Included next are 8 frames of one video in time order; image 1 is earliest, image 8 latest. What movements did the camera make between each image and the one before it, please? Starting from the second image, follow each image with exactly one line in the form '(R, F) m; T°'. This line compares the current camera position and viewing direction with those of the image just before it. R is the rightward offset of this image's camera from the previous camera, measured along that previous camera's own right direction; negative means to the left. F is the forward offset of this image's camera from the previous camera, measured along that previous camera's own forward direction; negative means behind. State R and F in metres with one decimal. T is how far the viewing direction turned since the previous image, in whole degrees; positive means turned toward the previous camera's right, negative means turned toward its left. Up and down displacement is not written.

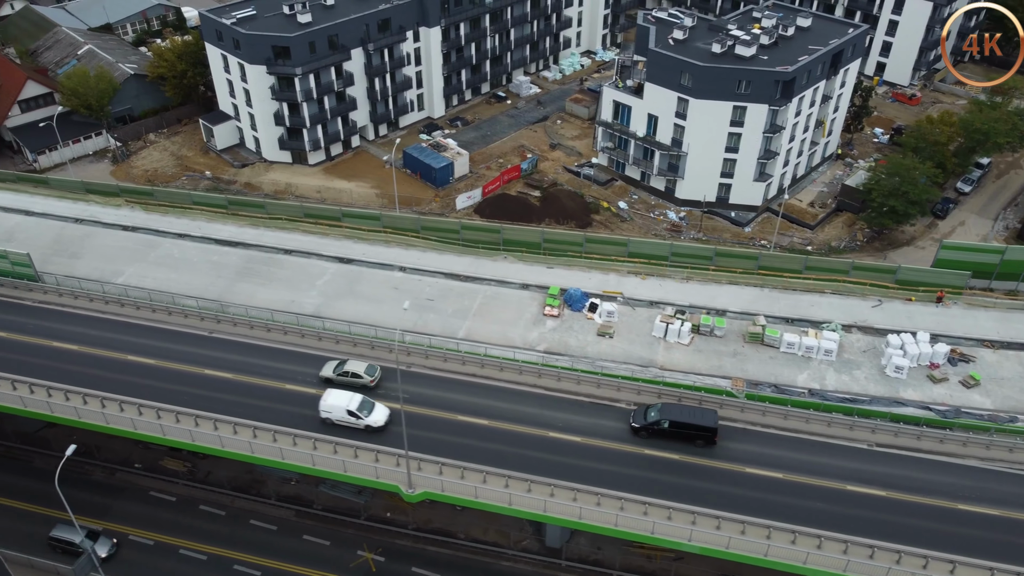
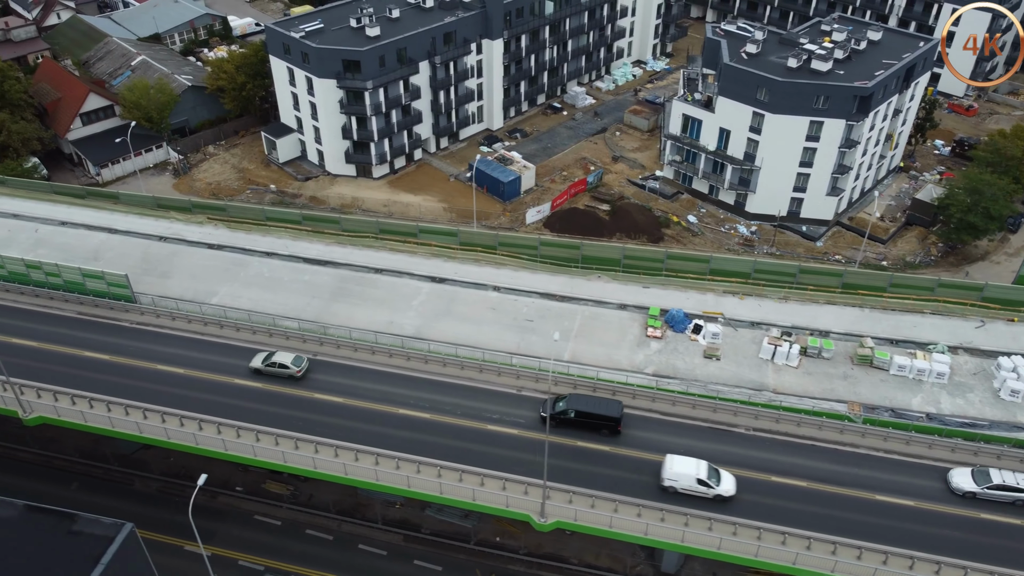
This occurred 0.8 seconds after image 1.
(-6.1, +0.3) m; 0°
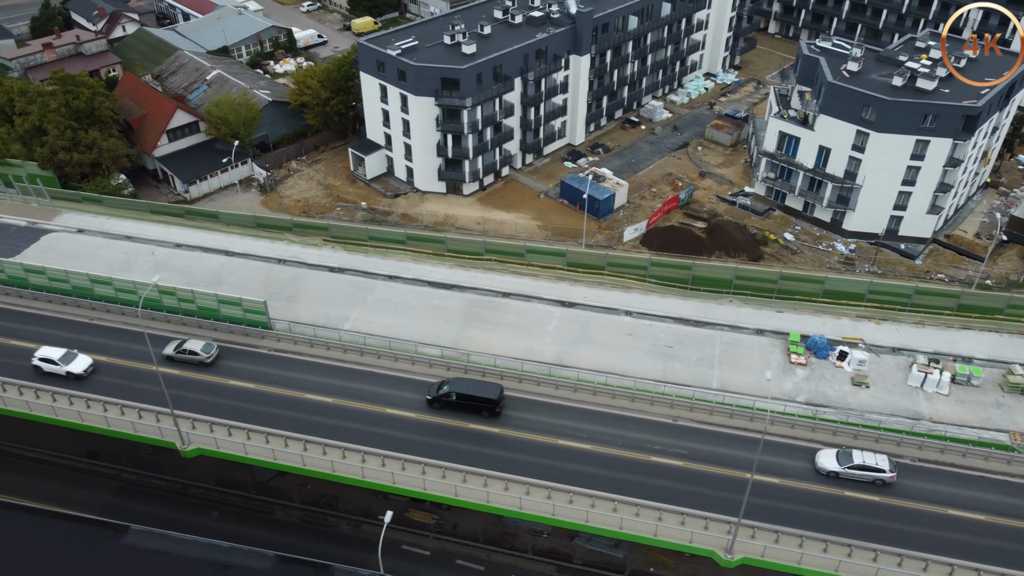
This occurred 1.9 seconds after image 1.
(-8.4, +0.3) m; 0°
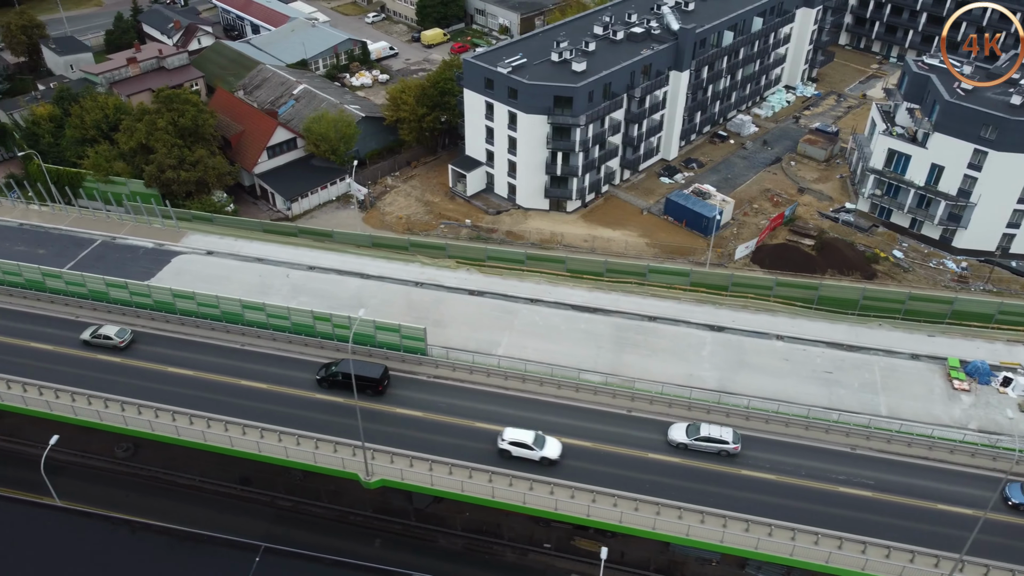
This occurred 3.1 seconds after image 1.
(-9.5, +0.2) m; 0°
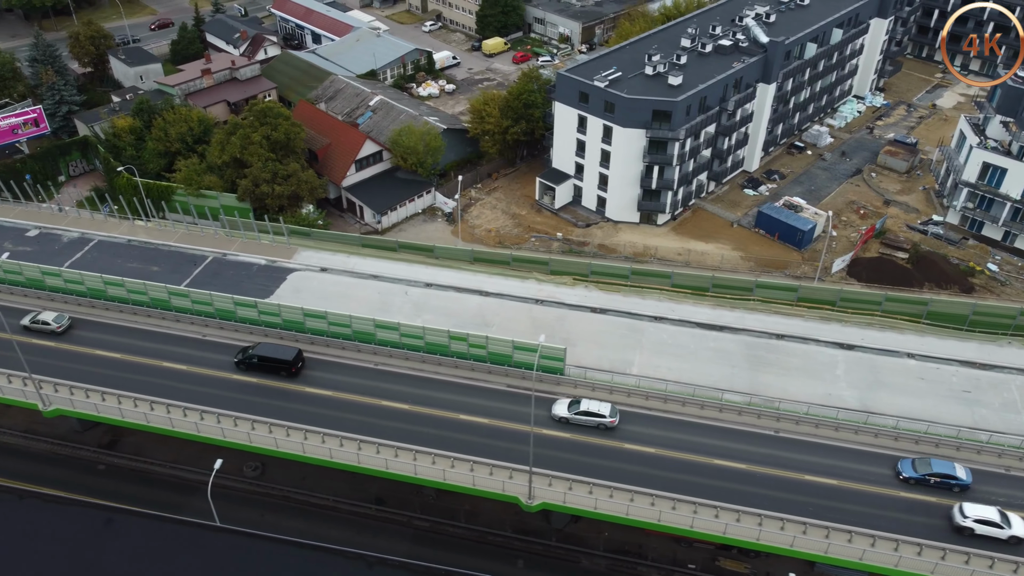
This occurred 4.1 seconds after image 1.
(-8.3, 0.0) m; 0°
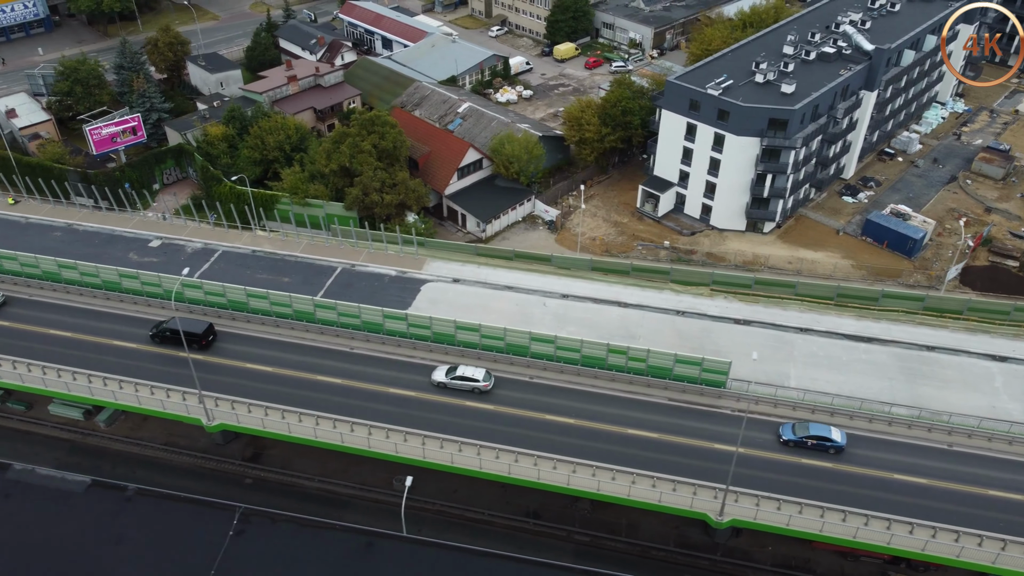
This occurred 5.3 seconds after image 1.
(-9.6, +0.3) m; 0°
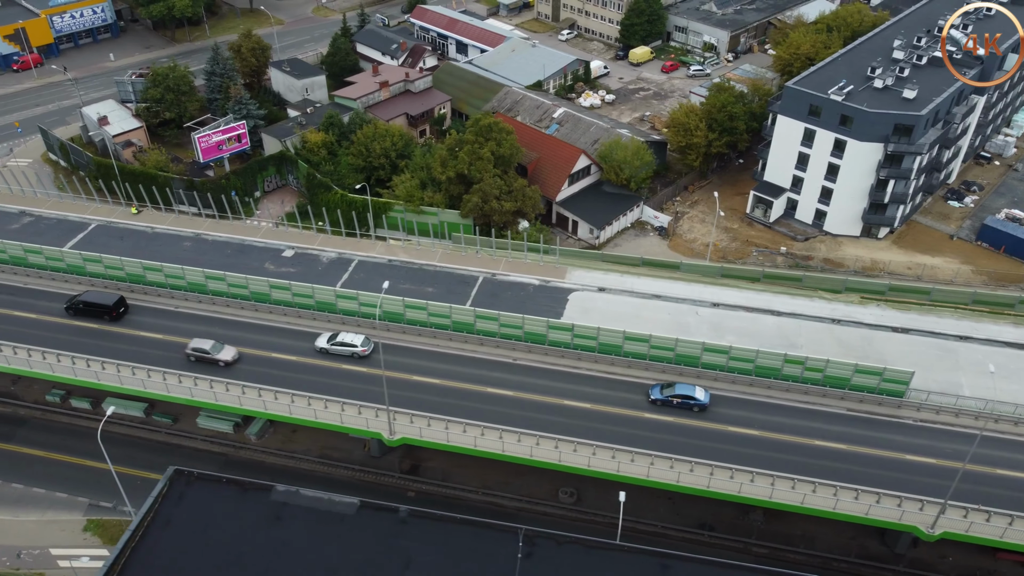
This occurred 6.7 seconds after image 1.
(-10.7, +0.4) m; 0°
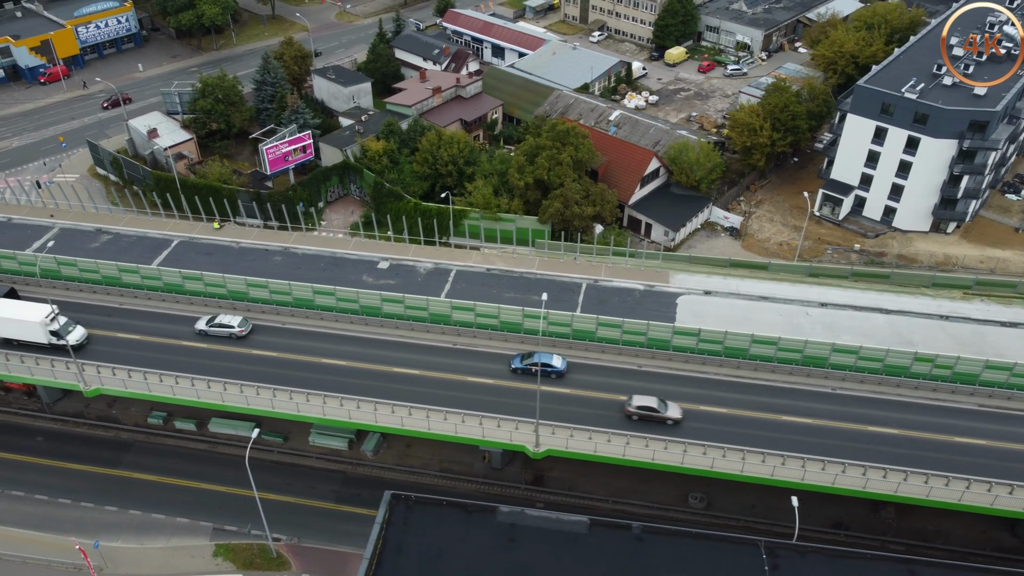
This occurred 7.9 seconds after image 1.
(-9.6, +0.5) m; +2°
